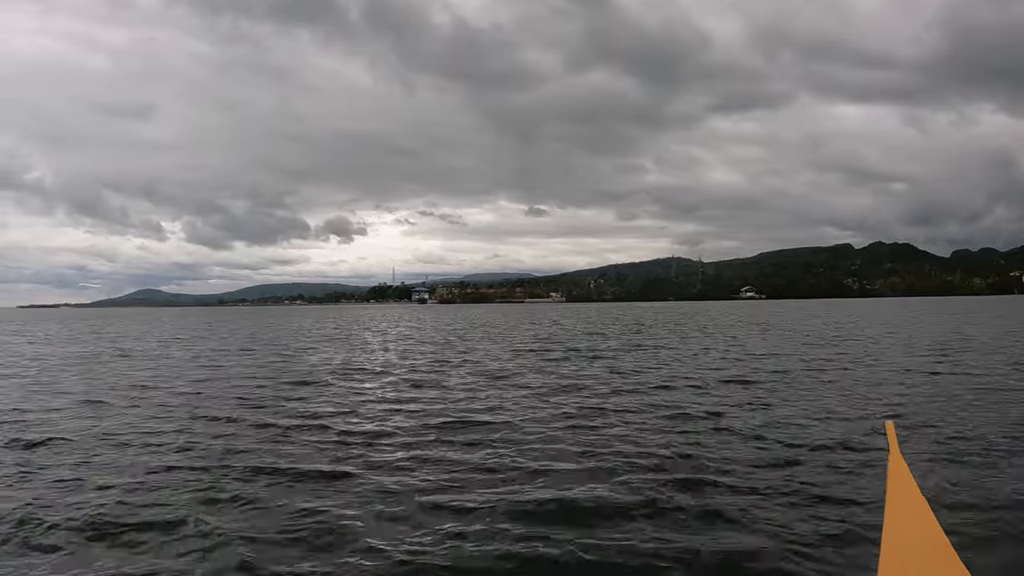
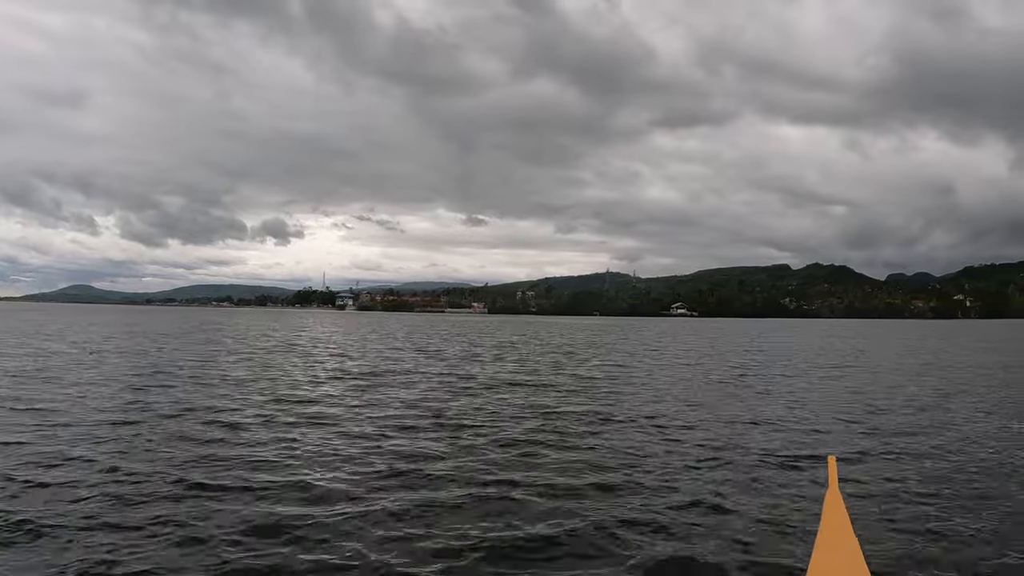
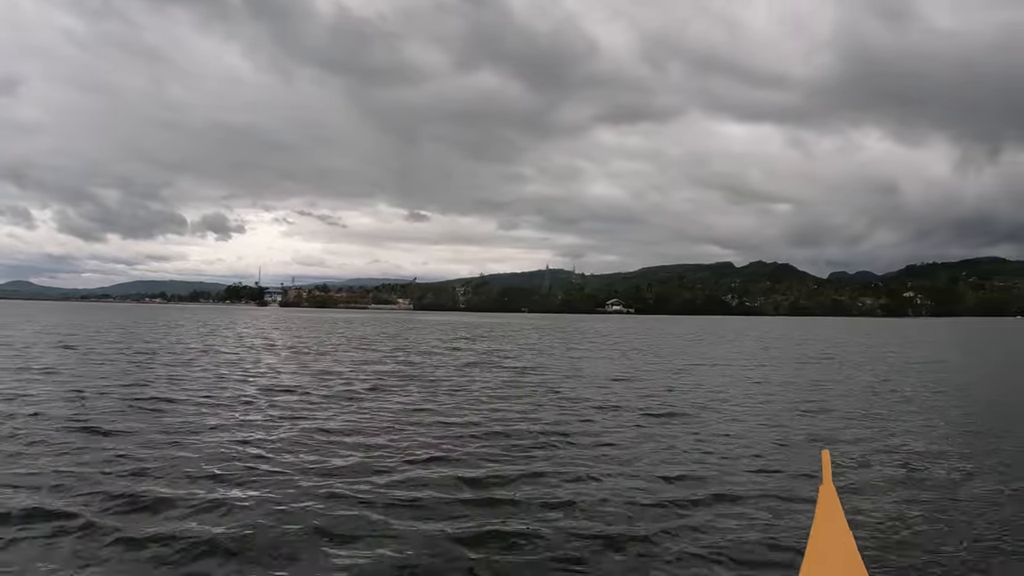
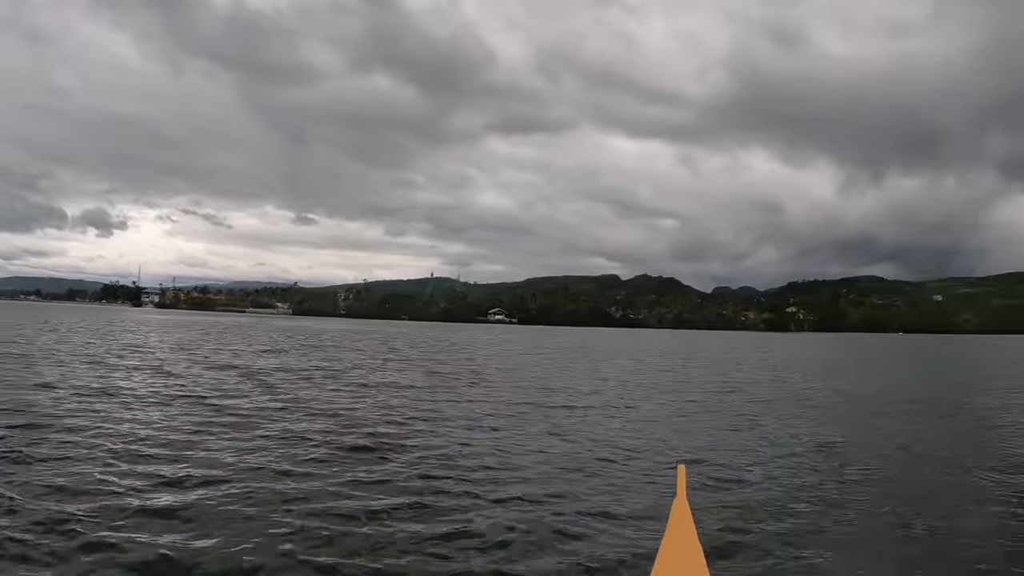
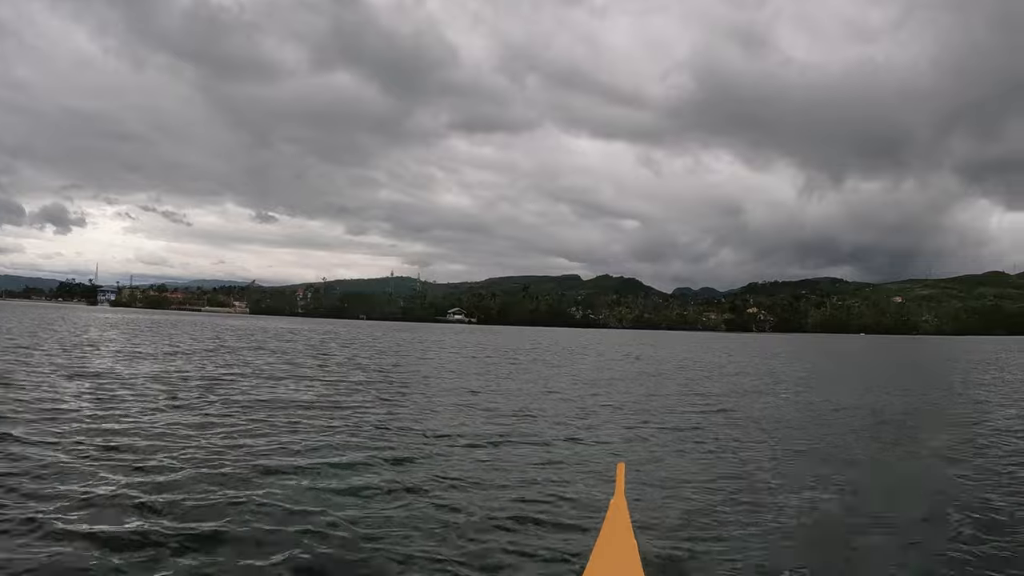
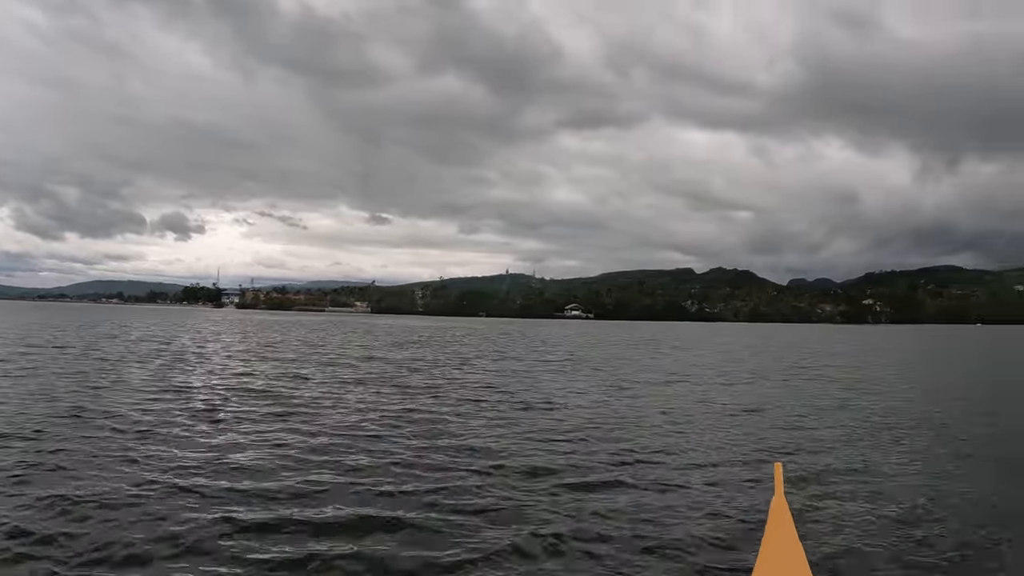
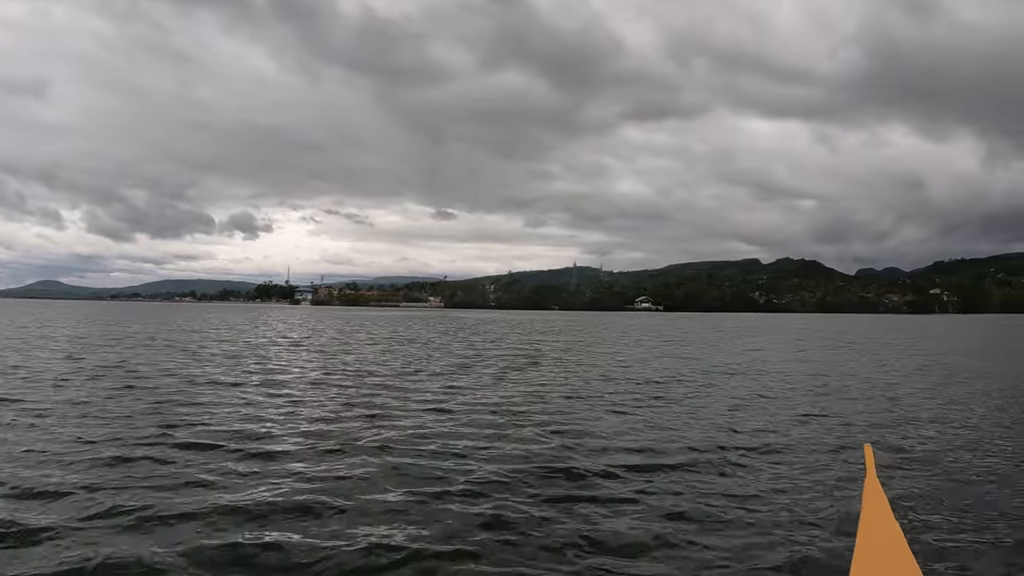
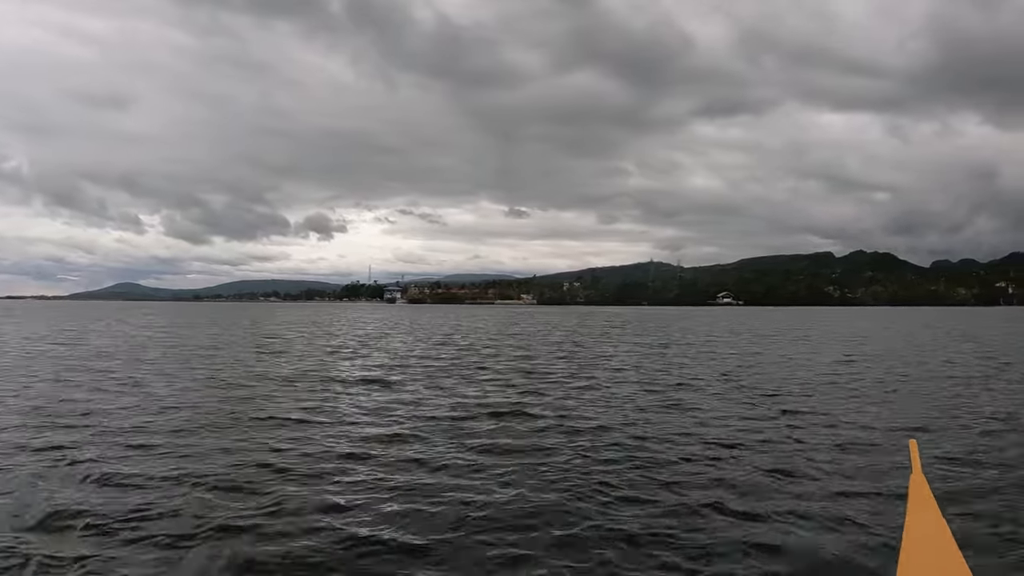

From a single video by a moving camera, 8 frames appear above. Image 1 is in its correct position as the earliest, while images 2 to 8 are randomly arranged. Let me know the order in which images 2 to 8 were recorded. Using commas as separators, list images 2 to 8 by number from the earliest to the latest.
8, 2, 7, 3, 6, 4, 5
